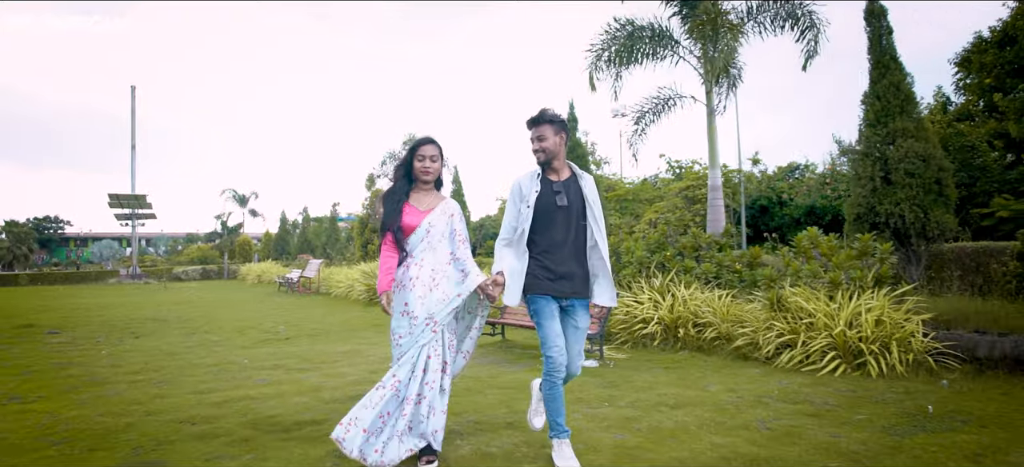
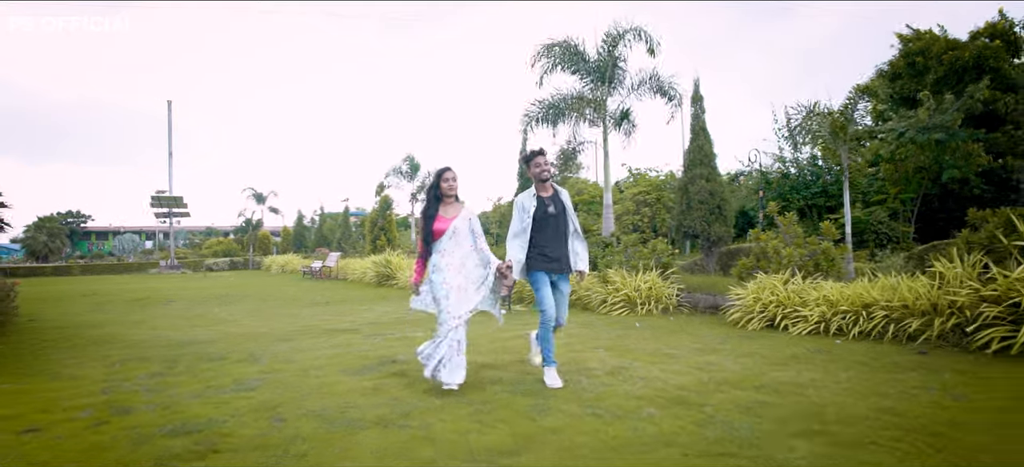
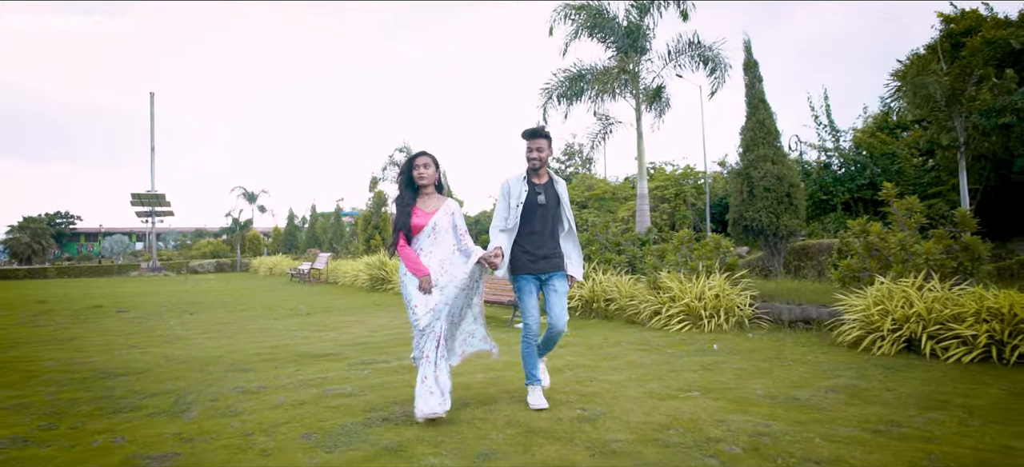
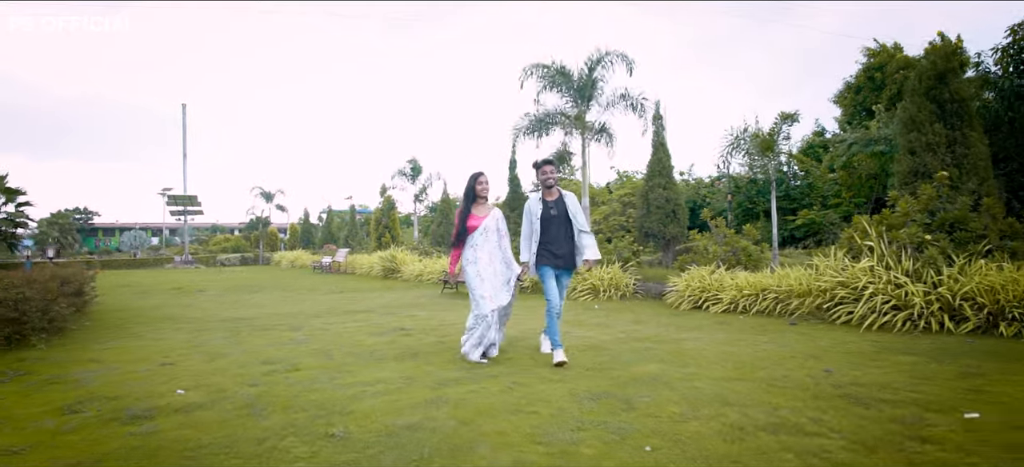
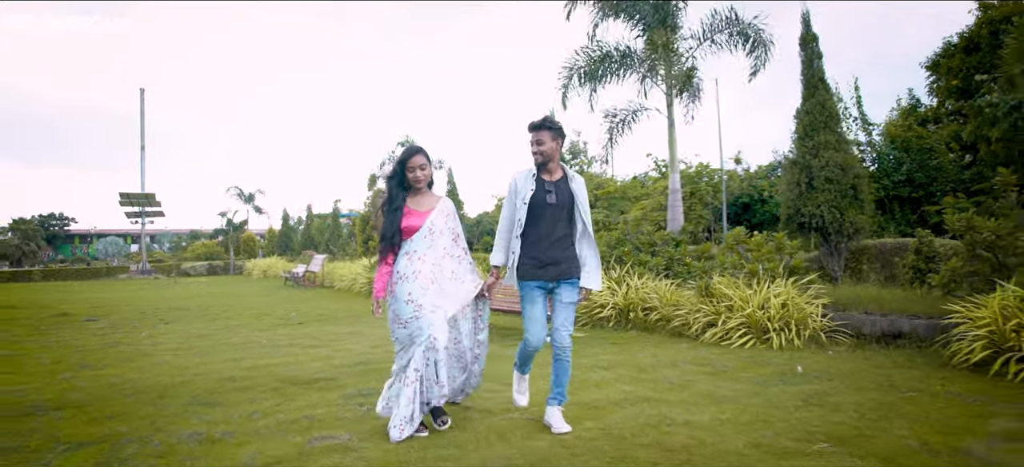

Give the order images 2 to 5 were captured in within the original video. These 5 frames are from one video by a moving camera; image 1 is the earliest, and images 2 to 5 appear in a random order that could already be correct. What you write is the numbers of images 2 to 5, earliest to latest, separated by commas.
5, 3, 2, 4
